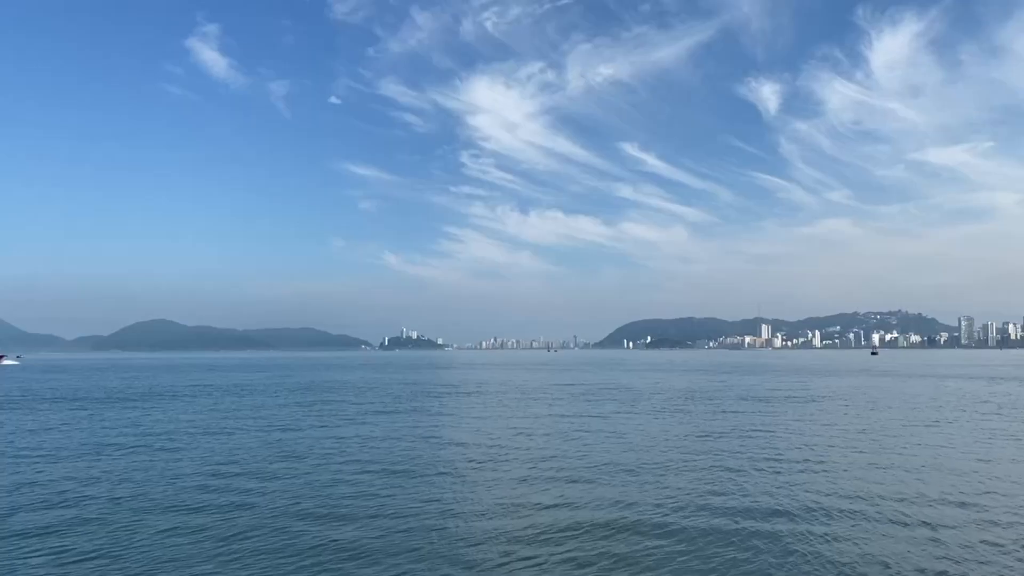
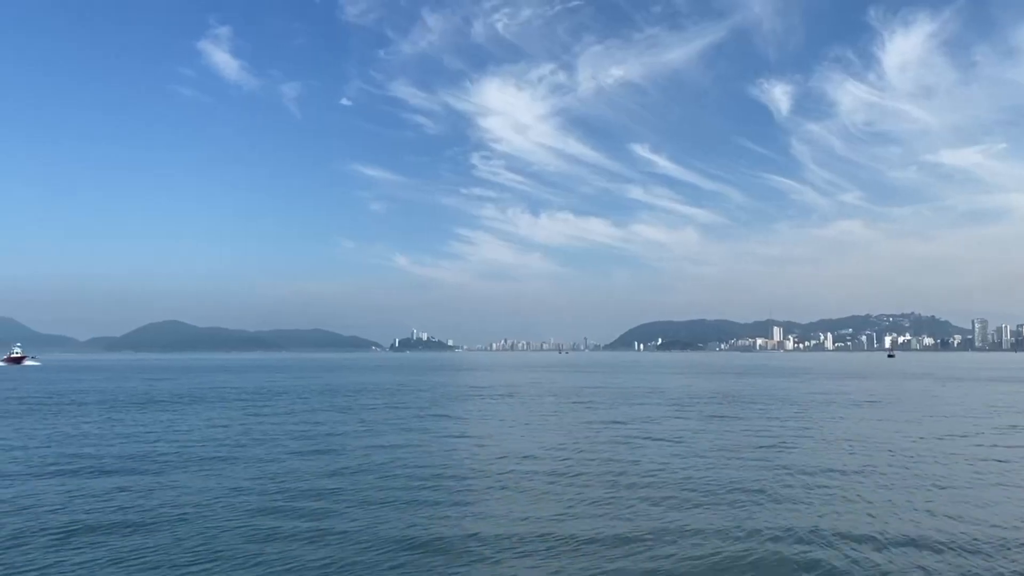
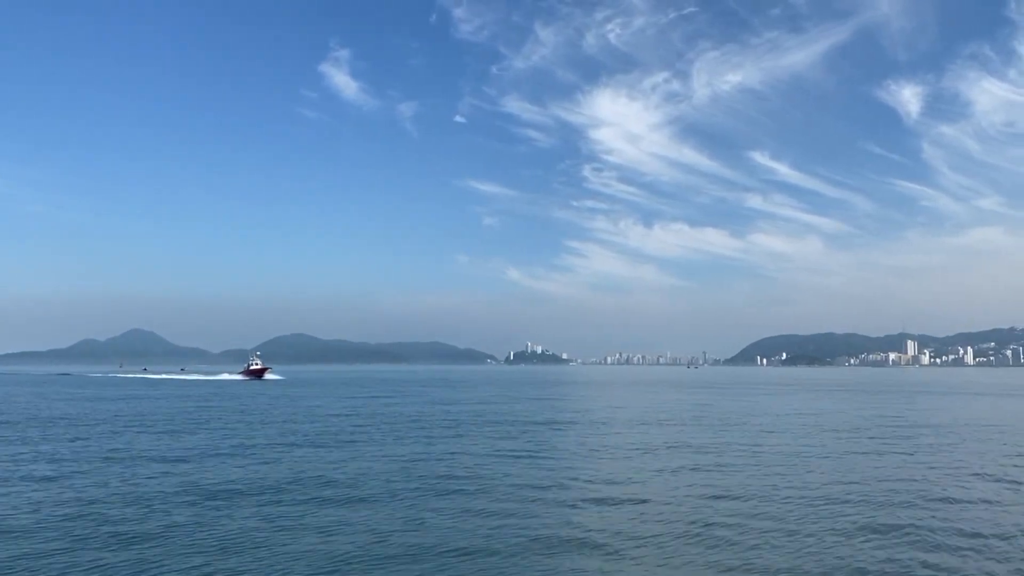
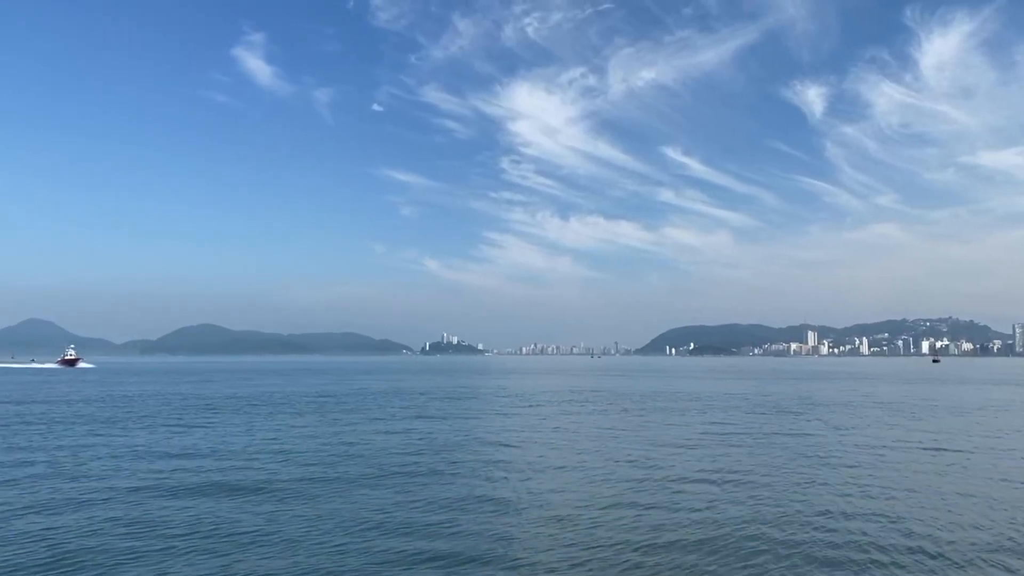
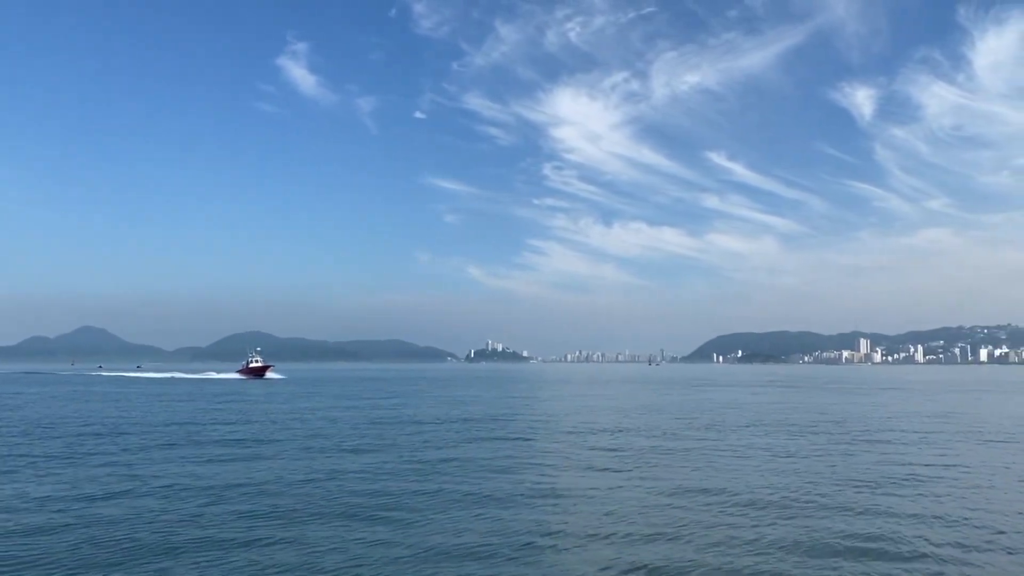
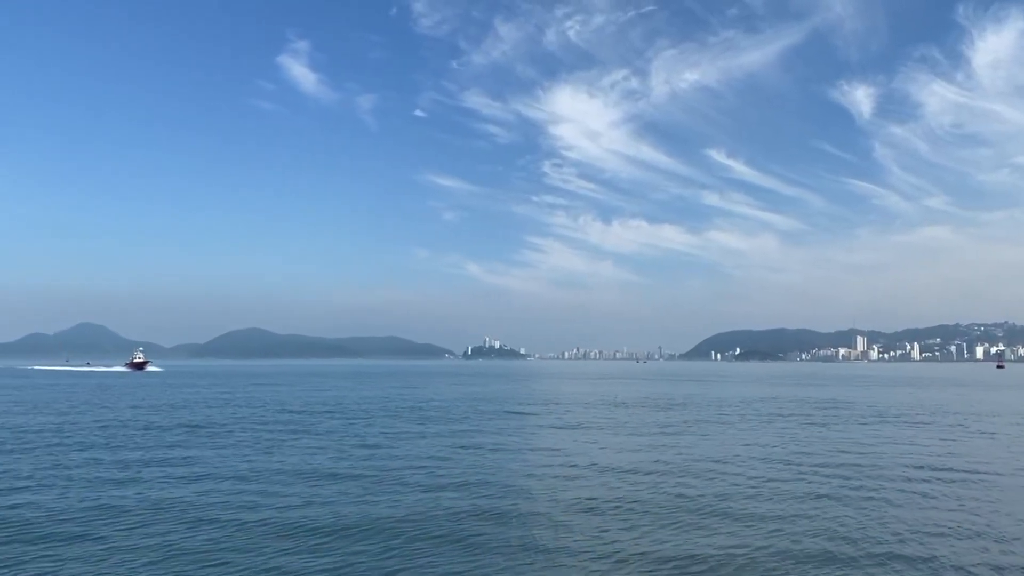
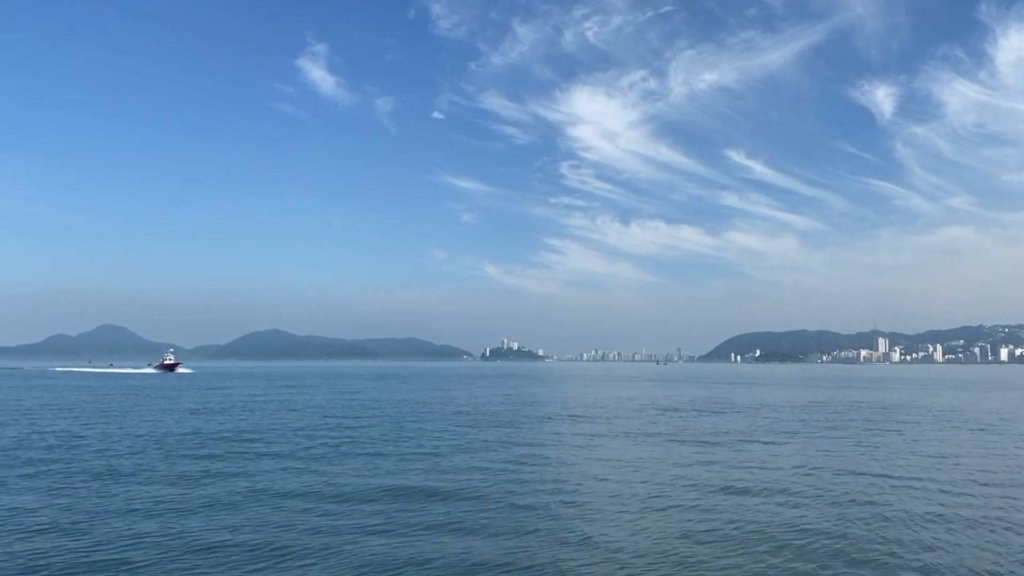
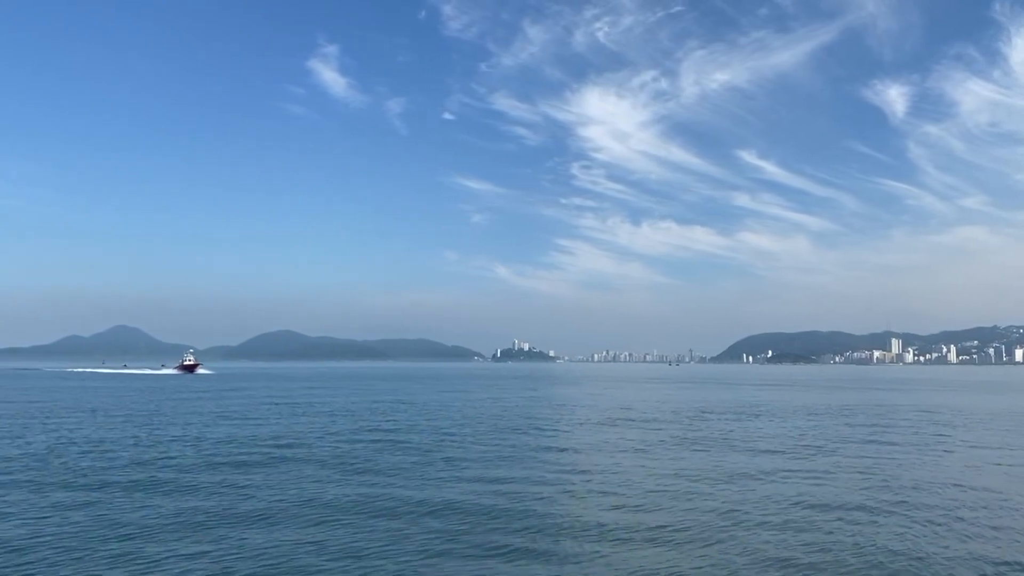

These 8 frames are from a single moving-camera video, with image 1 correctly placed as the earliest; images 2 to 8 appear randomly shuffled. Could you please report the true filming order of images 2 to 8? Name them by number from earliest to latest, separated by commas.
2, 4, 6, 7, 8, 3, 5
